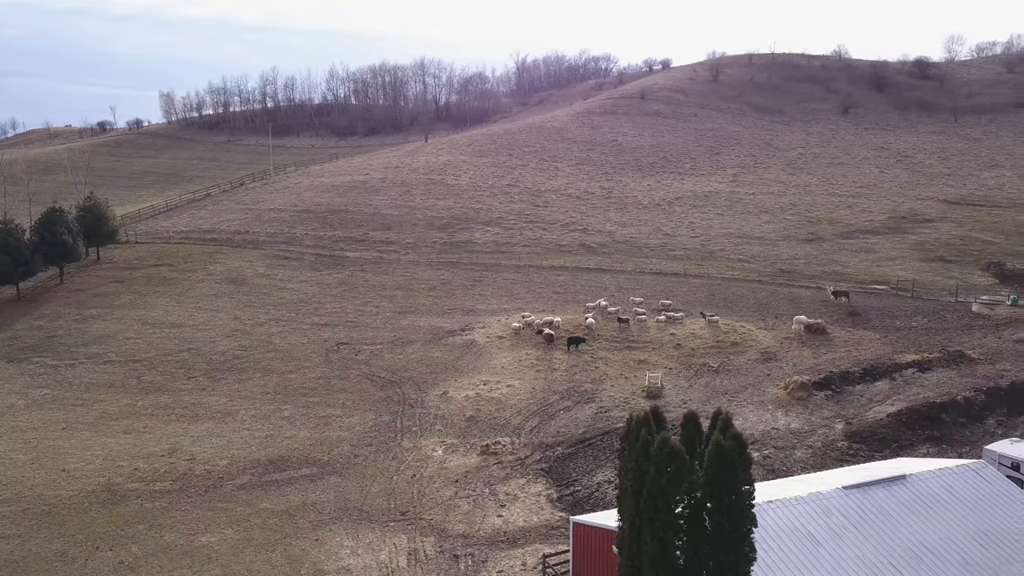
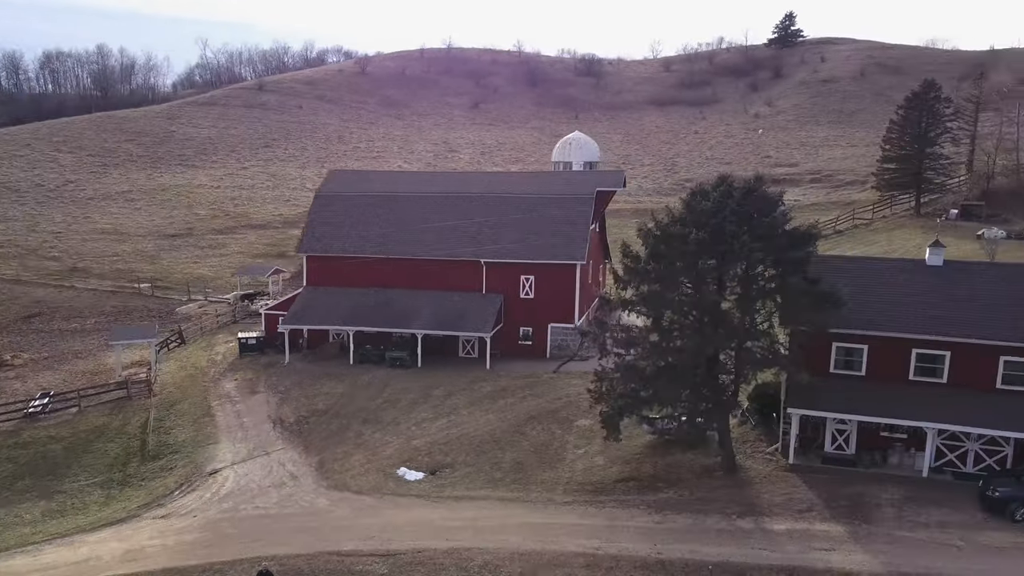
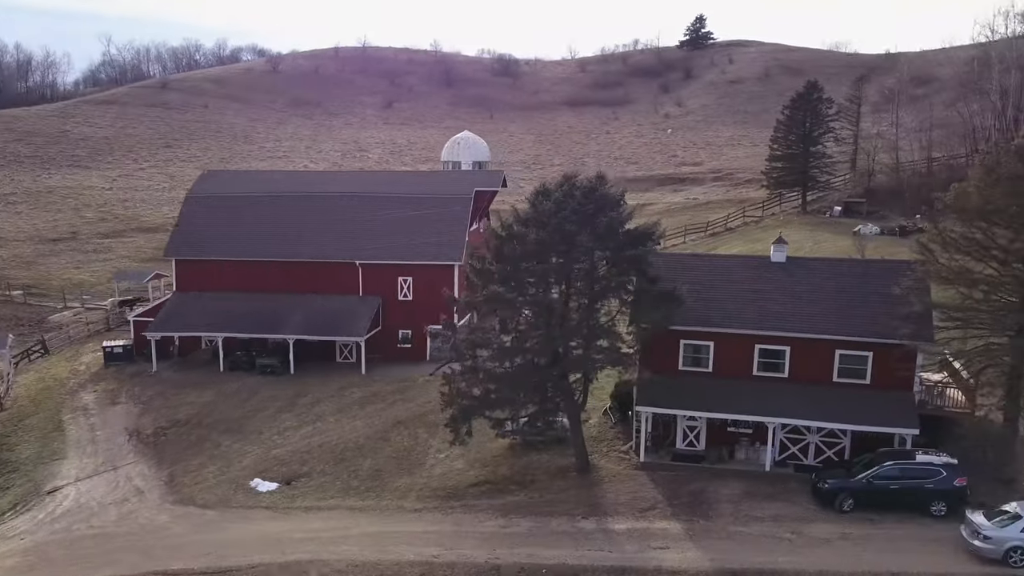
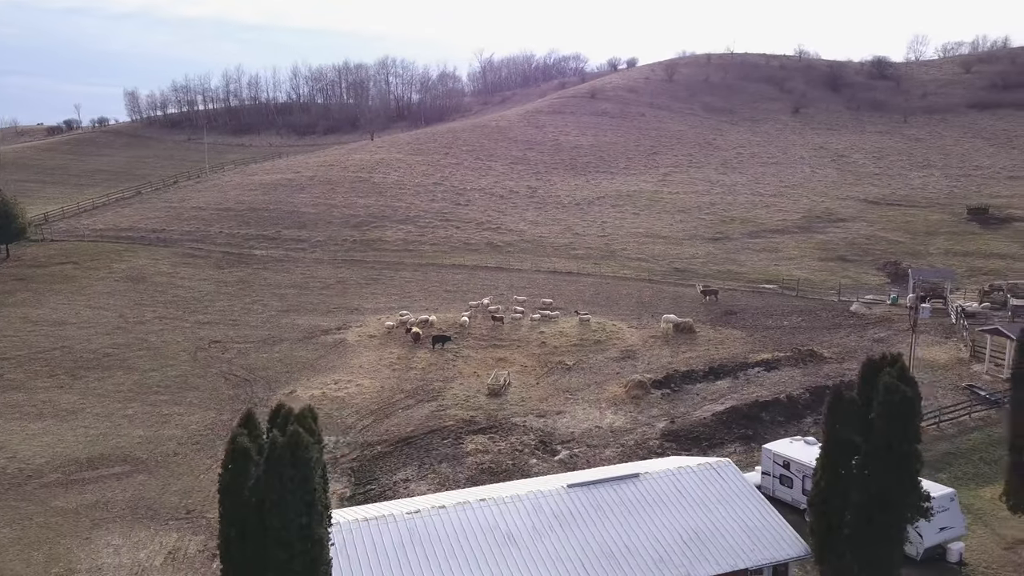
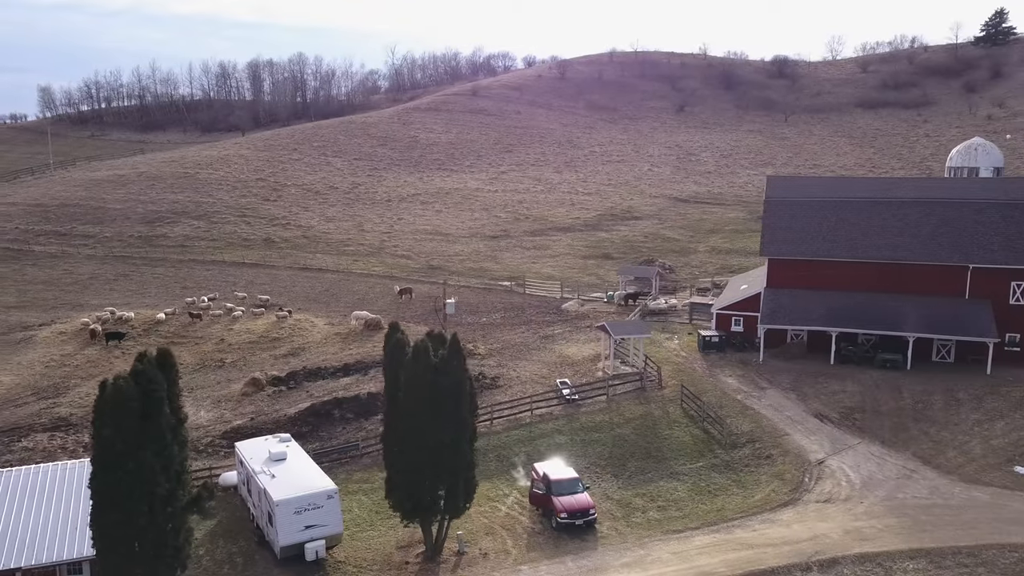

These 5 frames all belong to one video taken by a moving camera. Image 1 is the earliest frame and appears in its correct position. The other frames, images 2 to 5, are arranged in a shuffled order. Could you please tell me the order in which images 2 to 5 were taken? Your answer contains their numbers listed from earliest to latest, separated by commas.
4, 5, 2, 3
